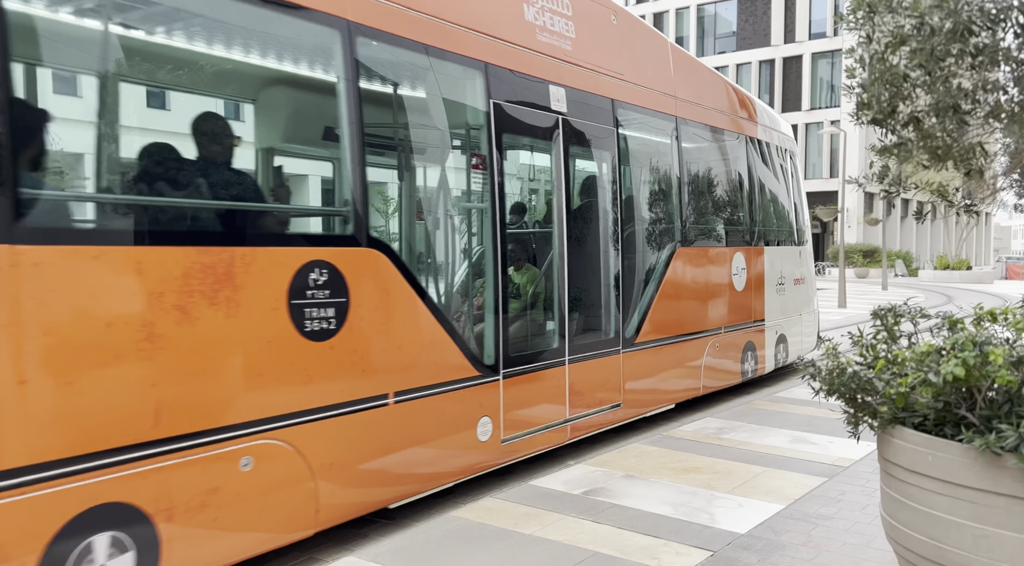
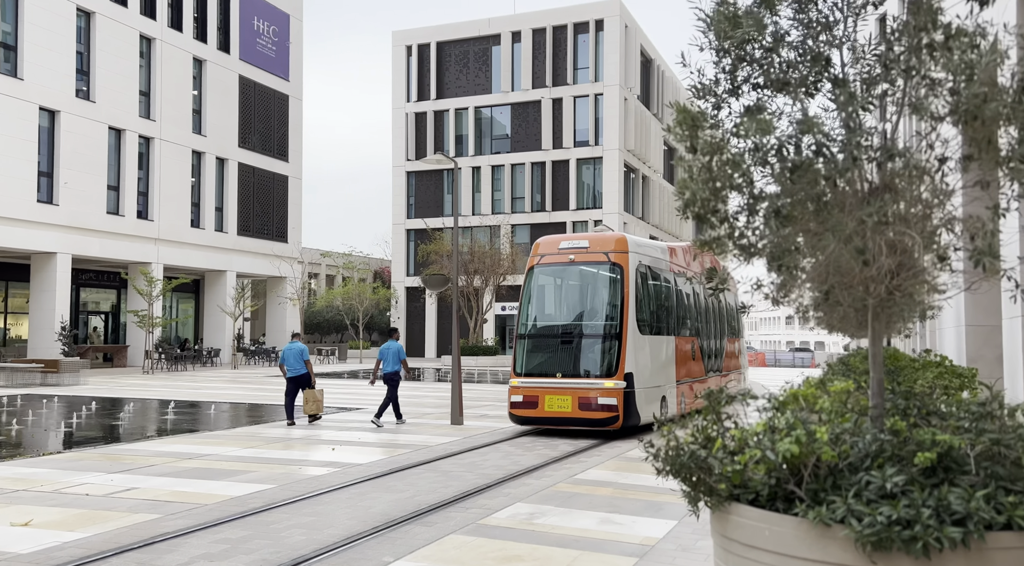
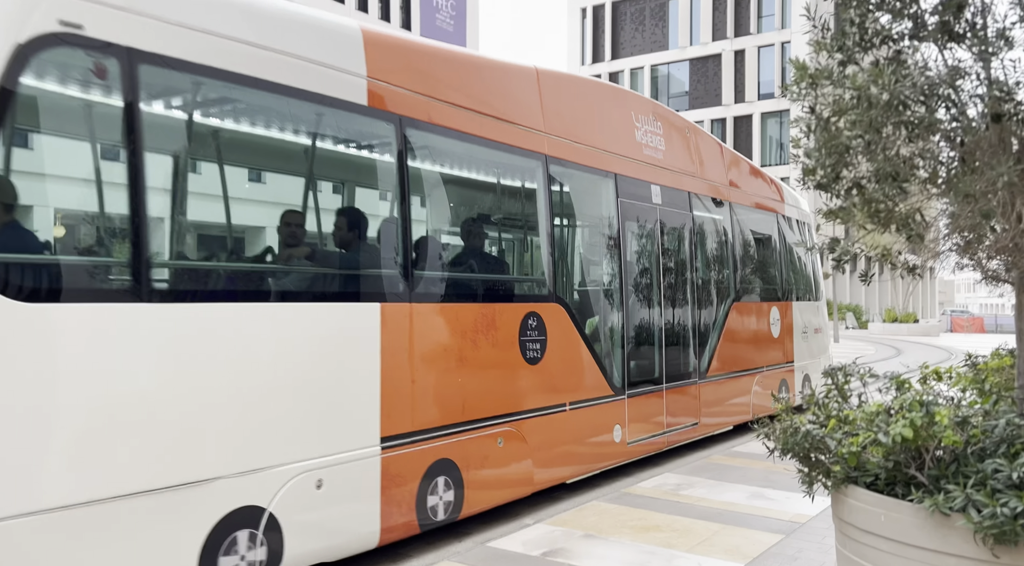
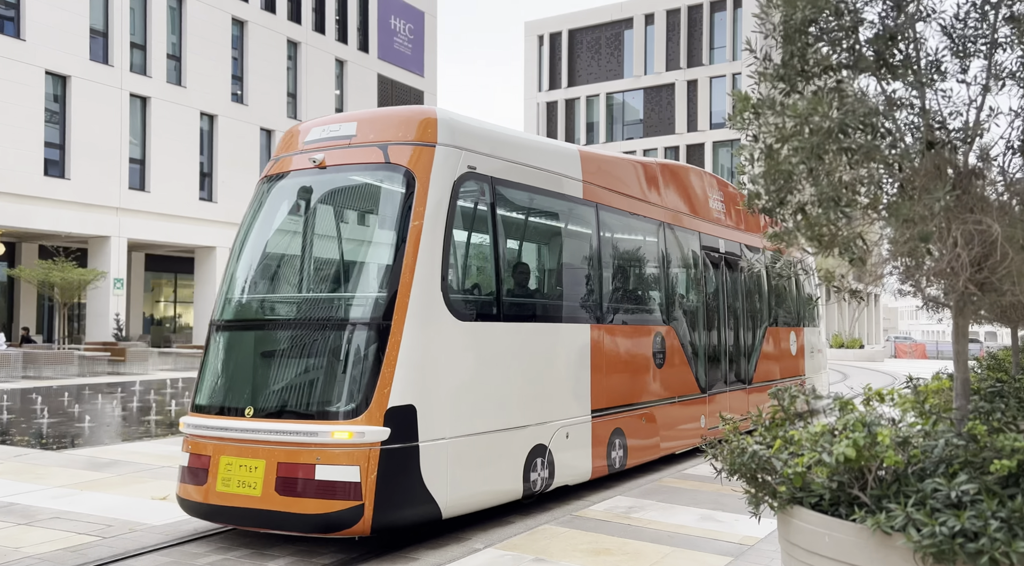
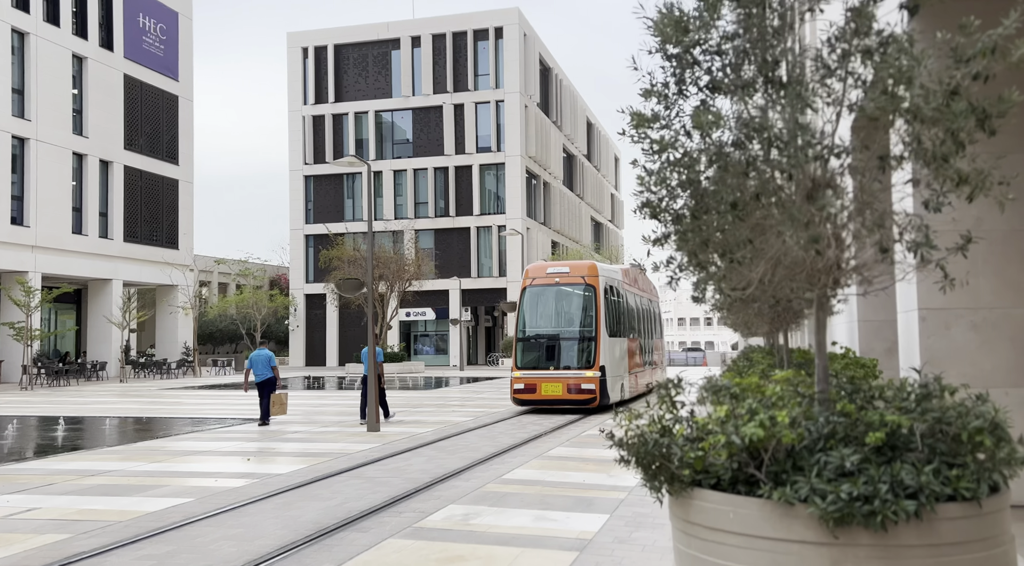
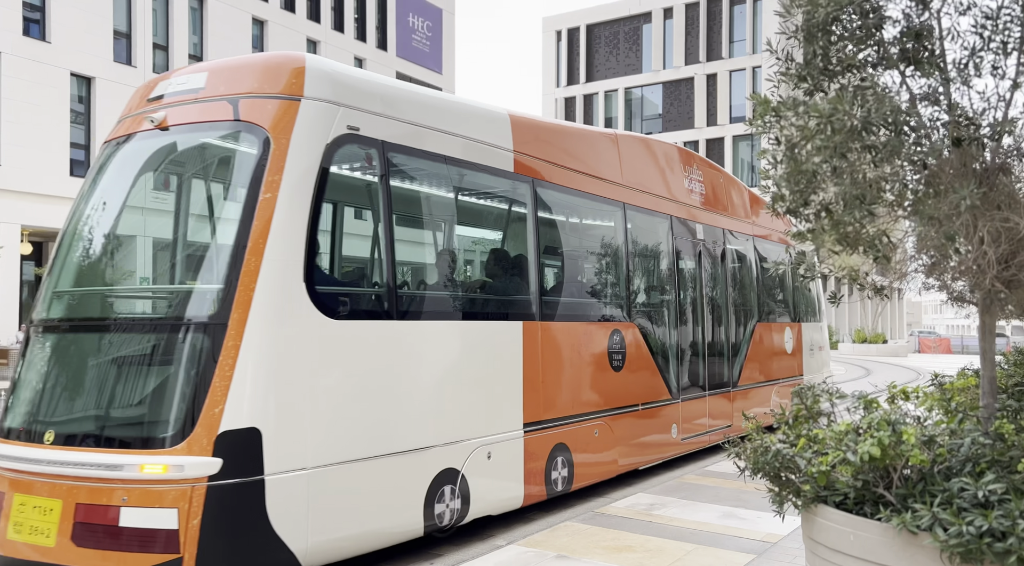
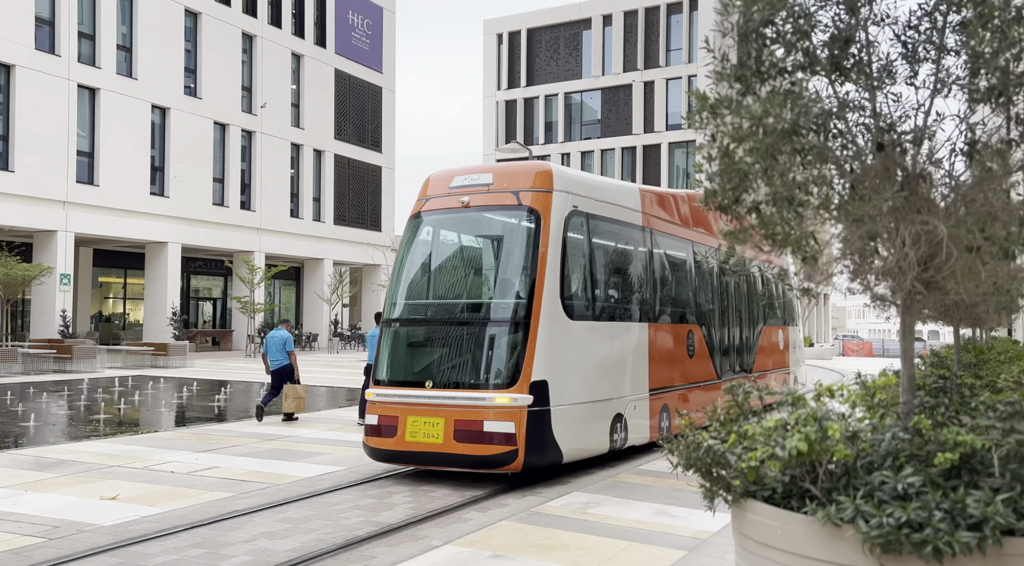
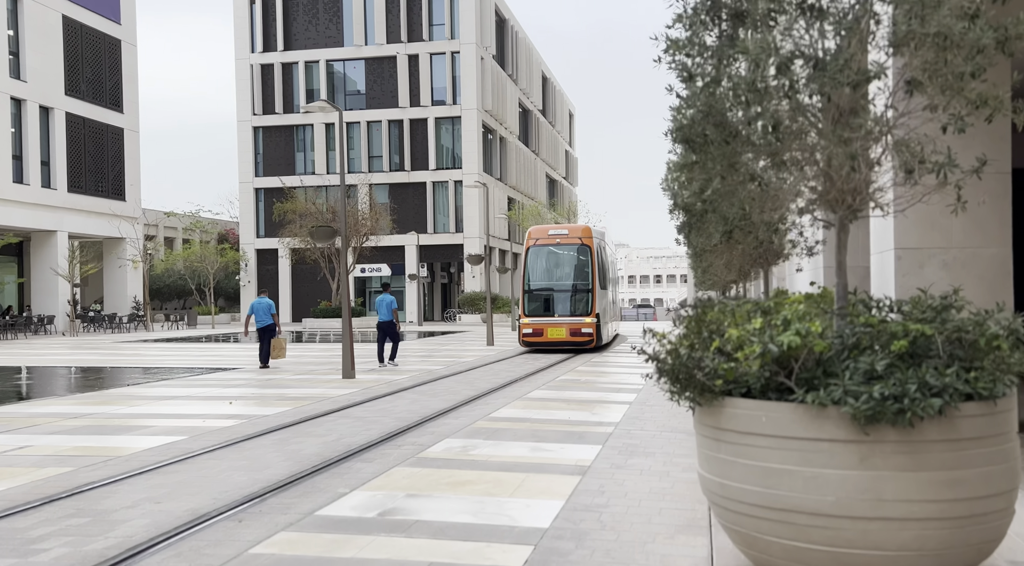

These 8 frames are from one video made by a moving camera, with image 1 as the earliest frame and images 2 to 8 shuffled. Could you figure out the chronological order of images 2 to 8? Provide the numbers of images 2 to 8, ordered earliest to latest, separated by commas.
3, 6, 4, 7, 2, 5, 8
